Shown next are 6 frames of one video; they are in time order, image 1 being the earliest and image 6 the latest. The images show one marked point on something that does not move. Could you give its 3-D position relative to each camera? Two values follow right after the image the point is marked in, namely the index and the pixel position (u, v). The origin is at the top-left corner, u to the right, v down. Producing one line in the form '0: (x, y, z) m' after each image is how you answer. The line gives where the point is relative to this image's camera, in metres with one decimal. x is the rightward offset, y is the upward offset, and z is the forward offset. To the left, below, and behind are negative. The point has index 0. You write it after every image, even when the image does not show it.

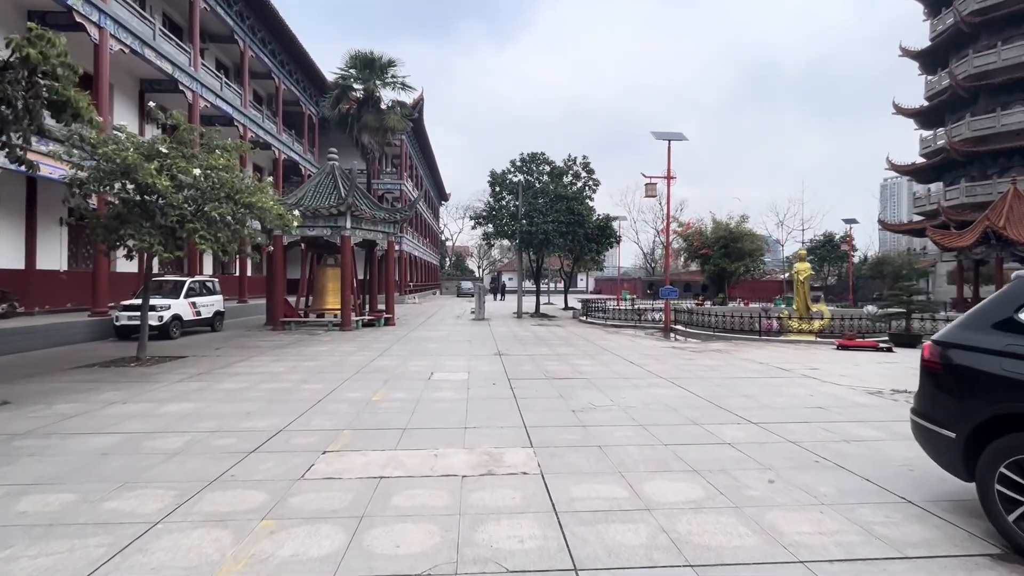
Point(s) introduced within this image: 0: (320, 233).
0: (-7.0, +2.0, +17.5) m
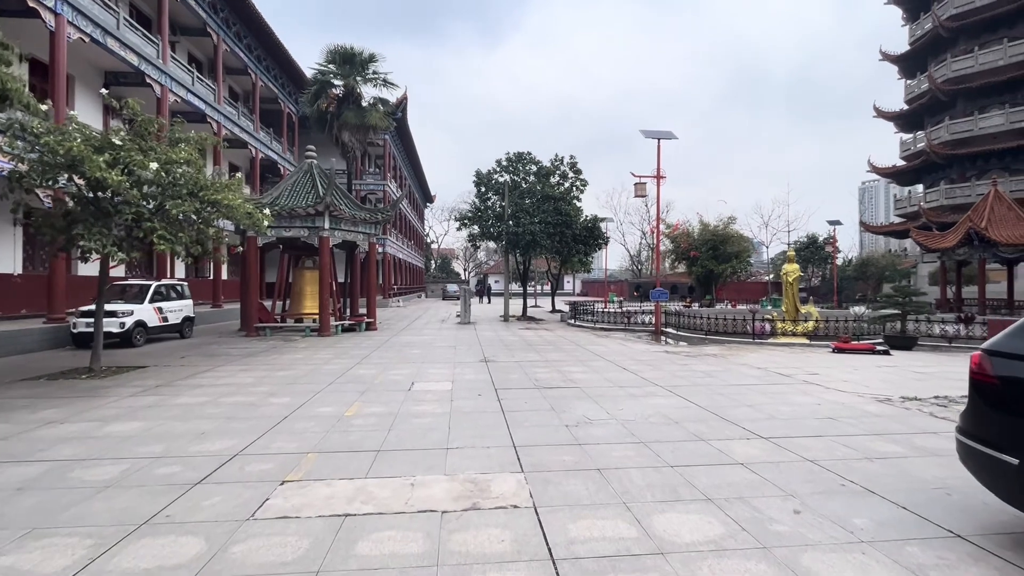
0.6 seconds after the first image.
0: (-7.5, +1.9, +16.7) m
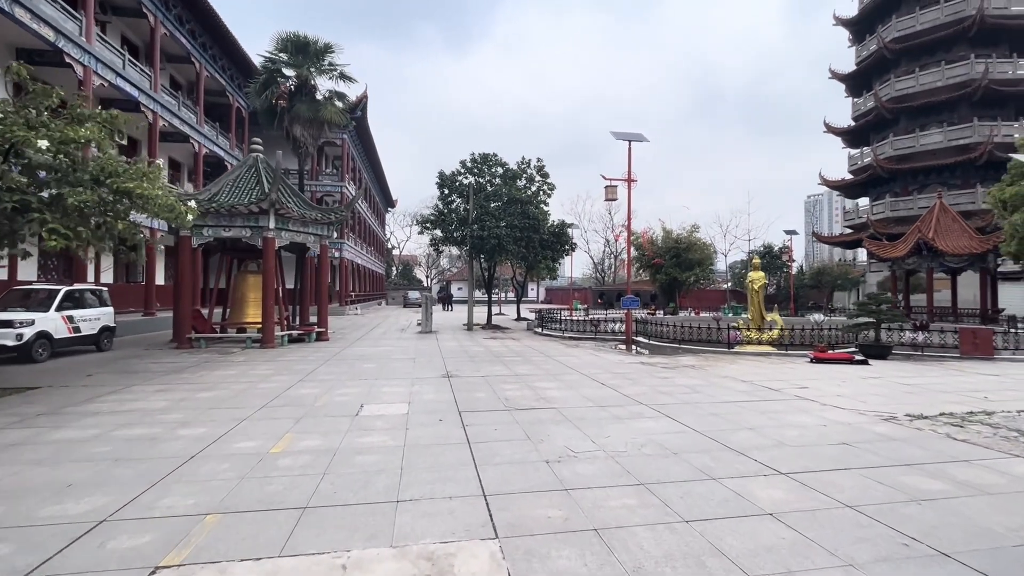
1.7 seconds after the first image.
0: (-8.6, +1.7, +15.0) m
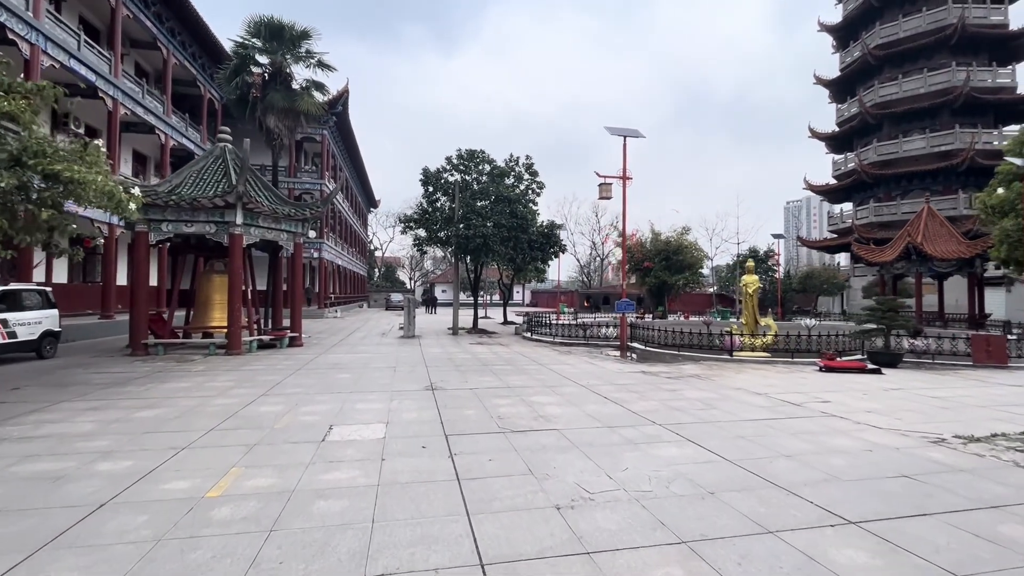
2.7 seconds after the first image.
0: (-8.9, +1.7, +13.7) m
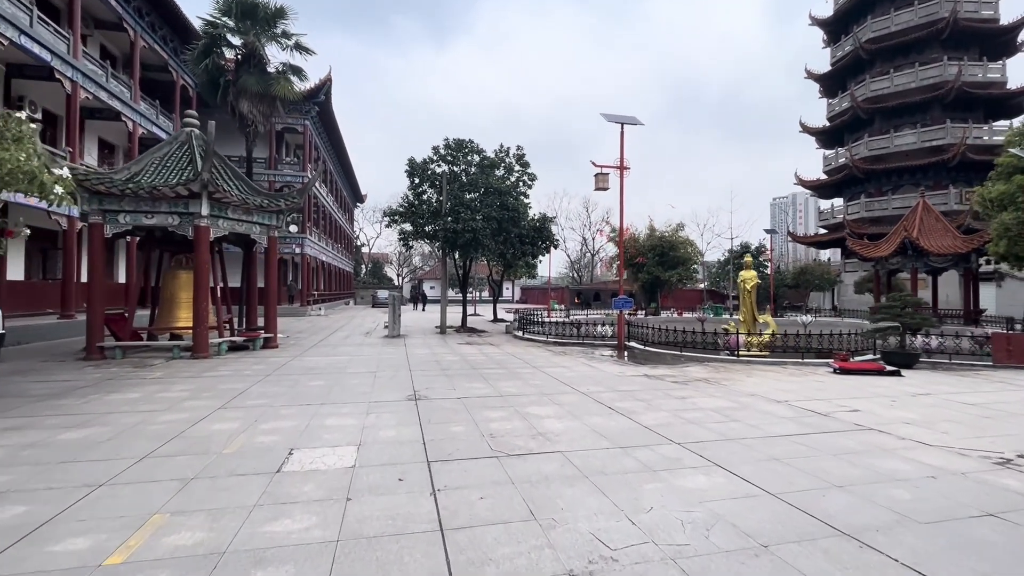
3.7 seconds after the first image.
0: (-9.1, +1.7, +12.5) m
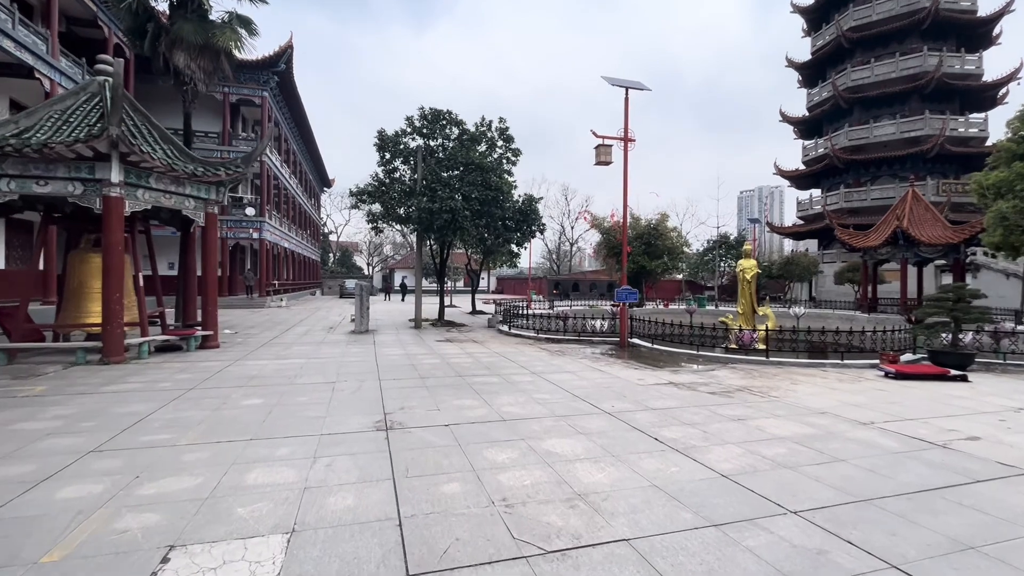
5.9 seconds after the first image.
0: (-9.3, +2.0, +9.8) m
